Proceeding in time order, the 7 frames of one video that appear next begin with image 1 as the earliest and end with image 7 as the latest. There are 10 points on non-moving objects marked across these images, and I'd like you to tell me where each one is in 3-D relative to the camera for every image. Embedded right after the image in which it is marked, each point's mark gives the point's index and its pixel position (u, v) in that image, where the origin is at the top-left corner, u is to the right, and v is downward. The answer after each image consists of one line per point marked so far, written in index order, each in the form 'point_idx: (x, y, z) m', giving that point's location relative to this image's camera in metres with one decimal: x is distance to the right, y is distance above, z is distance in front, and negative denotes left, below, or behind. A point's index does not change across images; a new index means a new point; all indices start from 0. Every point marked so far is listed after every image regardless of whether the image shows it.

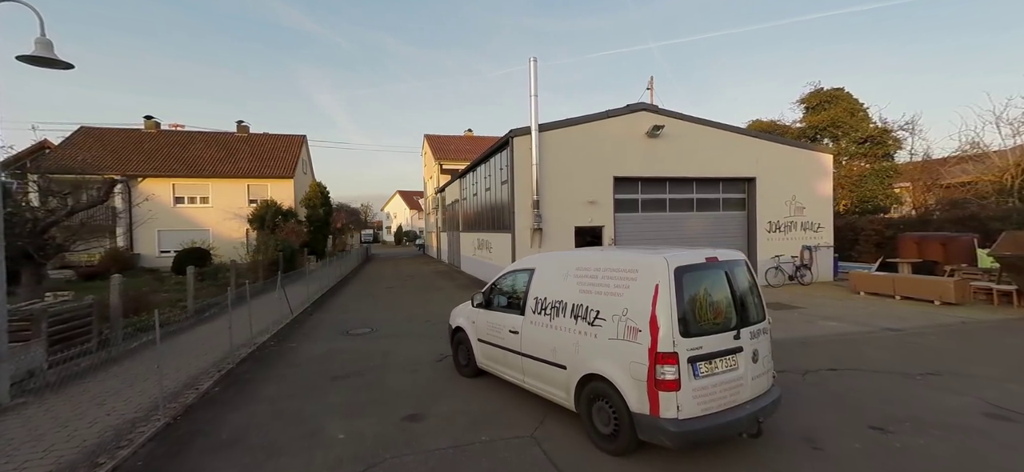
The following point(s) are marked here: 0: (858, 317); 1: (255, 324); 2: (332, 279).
0: (+7.0, -1.7, +8.4) m
1: (-5.5, -1.9, +8.9) m
2: (-8.1, -2.0, +19.0) m
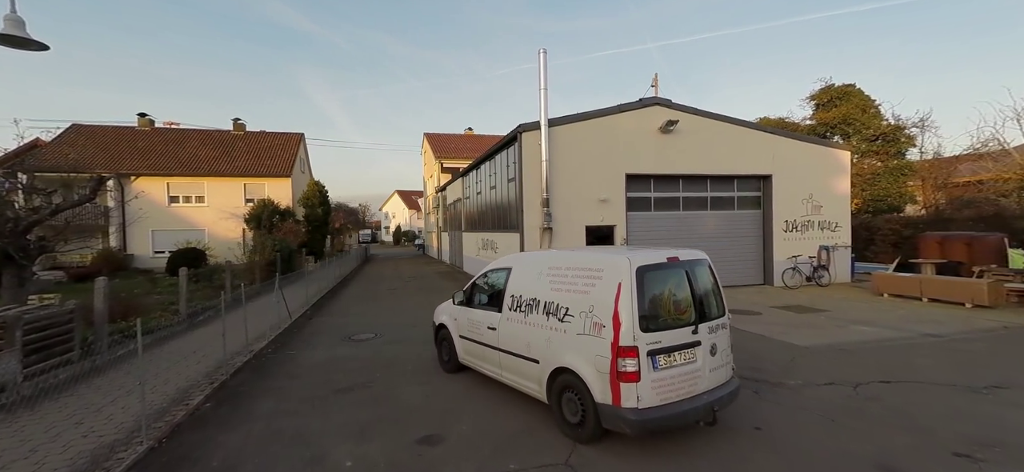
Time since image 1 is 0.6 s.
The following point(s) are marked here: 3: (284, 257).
0: (+7.2, -1.6, +8.0) m
1: (-5.2, -1.9, +8.4) m
2: (-7.9, -2.0, +18.5) m
3: (-10.1, -1.0, +18.6) m
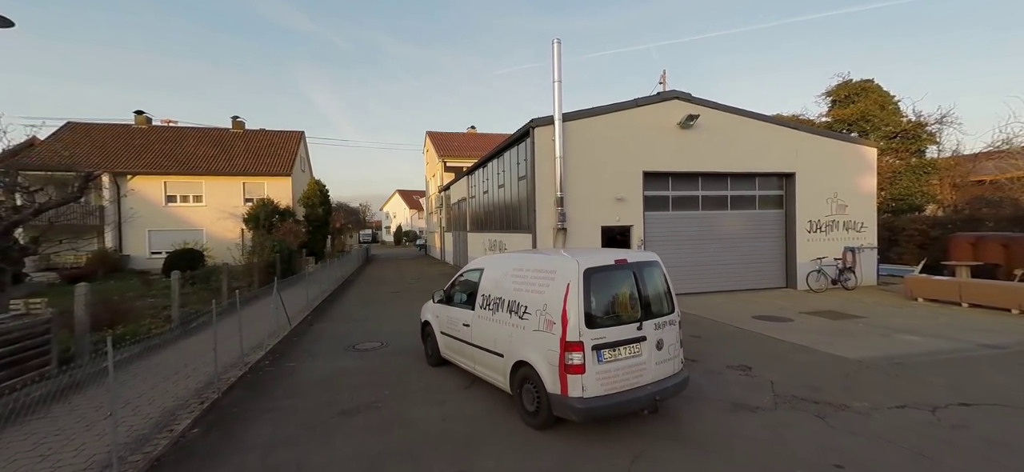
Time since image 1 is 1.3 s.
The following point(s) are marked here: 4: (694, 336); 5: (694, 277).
0: (+7.5, -1.7, +7.4) m
1: (-4.9, -1.9, +7.8) m
2: (-7.6, -2.0, +17.9) m
3: (-9.8, -1.0, +18.0) m
4: (+3.1, -1.7, +7.2) m
5: (+5.0, -1.1, +11.6) m
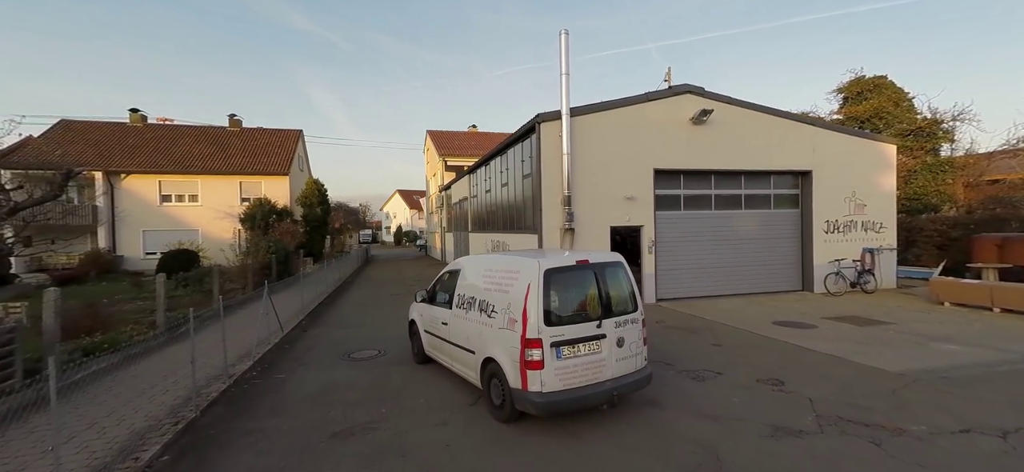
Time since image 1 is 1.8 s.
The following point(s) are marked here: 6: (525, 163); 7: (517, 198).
0: (+7.6, -1.7, +6.9) m
1: (-4.8, -1.9, +7.3) m
2: (-7.5, -2.0, +17.4) m
3: (-9.7, -1.0, +17.5) m
4: (+3.2, -1.8, +6.7) m
5: (+5.2, -1.2, +11.1) m
6: (+0.4, +2.0, +11.8) m
7: (+0.1, +1.2, +12.8) m
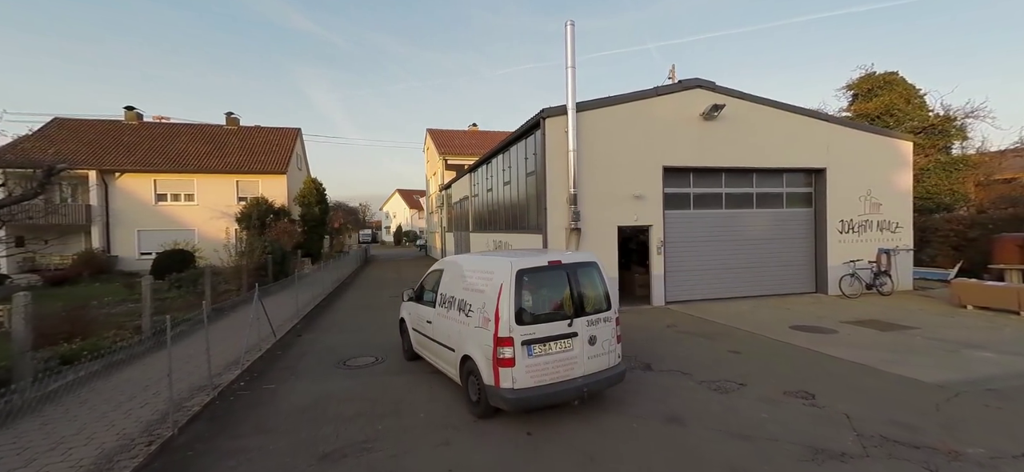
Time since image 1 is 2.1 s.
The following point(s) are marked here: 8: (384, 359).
0: (+7.7, -1.7, +6.5) m
1: (-4.8, -1.9, +6.9) m
2: (-7.4, -2.0, +17.0) m
3: (-9.6, -1.0, +17.1) m
4: (+3.3, -1.8, +6.3) m
5: (+5.2, -1.2, +10.7) m
6: (+0.4, +2.0, +11.3) m
7: (+0.2, +1.2, +12.4) m
8: (-2.1, -2.0, +6.8) m
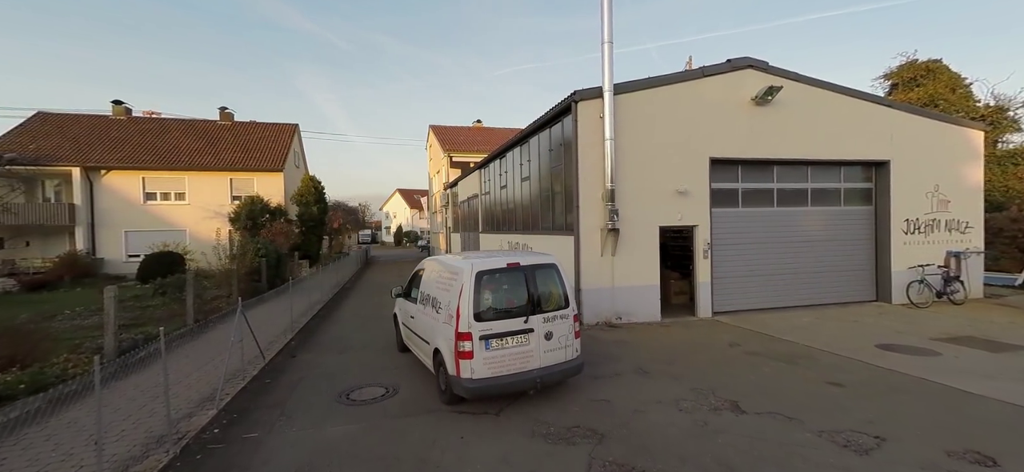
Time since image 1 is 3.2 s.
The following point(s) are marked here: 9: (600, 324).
0: (+8.3, -1.7, +5.2) m
1: (-4.2, -2.0, +5.6) m
2: (-6.9, -2.0, +15.7) m
3: (-9.1, -1.0, +15.8) m
4: (+3.9, -1.8, +5.0) m
5: (+5.8, -1.2, +9.4) m
6: (+1.0, +2.0, +10.1) m
7: (+0.8, +1.1, +11.1) m
8: (-1.5, -2.0, +5.5) m
9: (+1.8, -1.8, +8.4) m
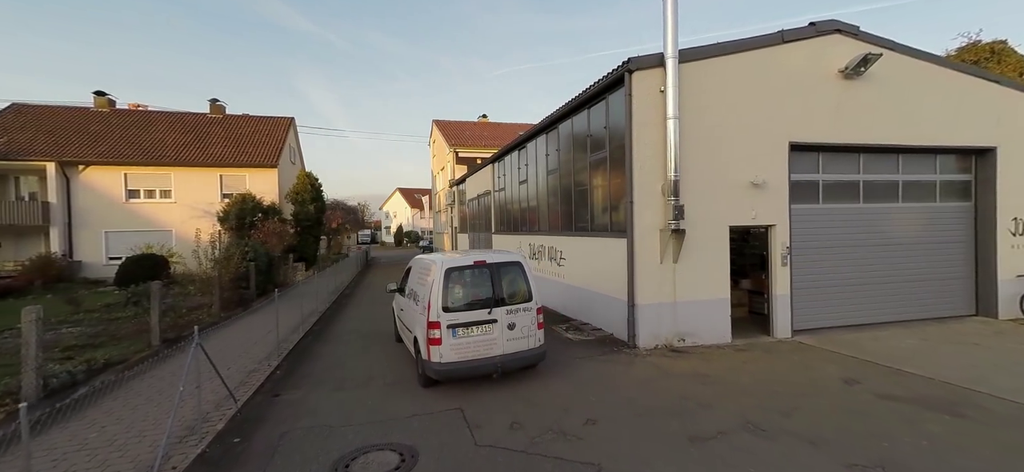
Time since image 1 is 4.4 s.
0: (+8.9, -1.8, +3.6) m
1: (-3.6, -2.0, +4.0) m
2: (-6.3, -2.1, +14.1) m
3: (-8.5, -1.1, +14.2) m
4: (+4.5, -1.8, +3.4) m
5: (+6.4, -1.2, +7.8) m
6: (+1.6, +2.0, +8.4) m
7: (+1.4, +1.1, +9.5) m
8: (-0.9, -2.1, +3.9) m
9: (+2.4, -1.8, +6.8) m
